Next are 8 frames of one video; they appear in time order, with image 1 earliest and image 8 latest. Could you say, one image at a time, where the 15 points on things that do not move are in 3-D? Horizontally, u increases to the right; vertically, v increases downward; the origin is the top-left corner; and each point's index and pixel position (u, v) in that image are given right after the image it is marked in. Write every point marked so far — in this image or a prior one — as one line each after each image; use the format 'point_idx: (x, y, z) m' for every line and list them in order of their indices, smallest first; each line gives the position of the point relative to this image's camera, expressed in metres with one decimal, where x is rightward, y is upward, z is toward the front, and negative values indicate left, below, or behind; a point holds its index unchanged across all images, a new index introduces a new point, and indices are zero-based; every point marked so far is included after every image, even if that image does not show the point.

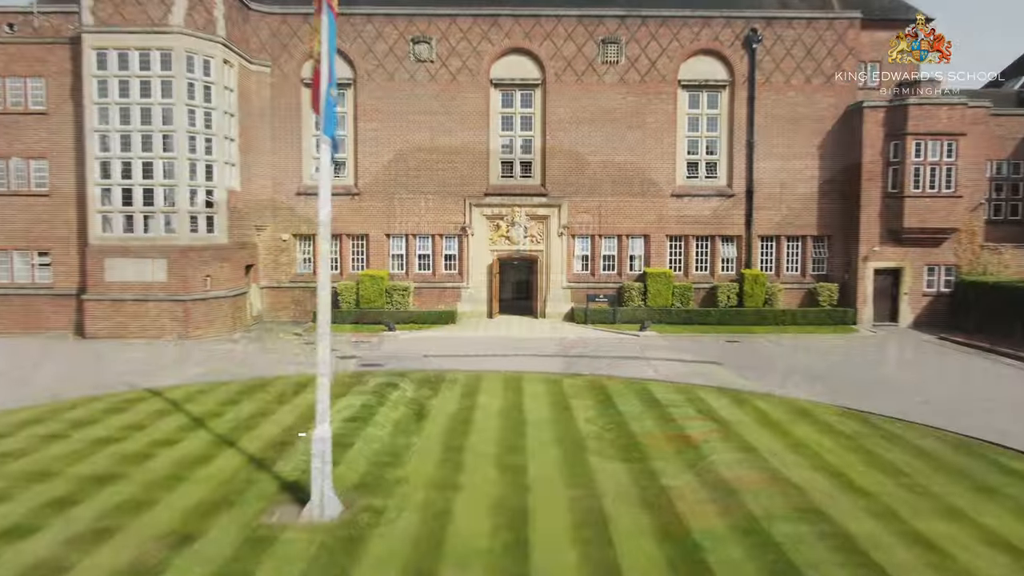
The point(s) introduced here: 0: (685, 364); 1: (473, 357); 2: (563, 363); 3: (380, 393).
0: (+3.5, -1.6, +19.1) m
1: (-0.9, -1.5, +19.6) m
2: (+1.0, -1.5, +19.0) m
3: (-2.0, -1.6, +14.3) m
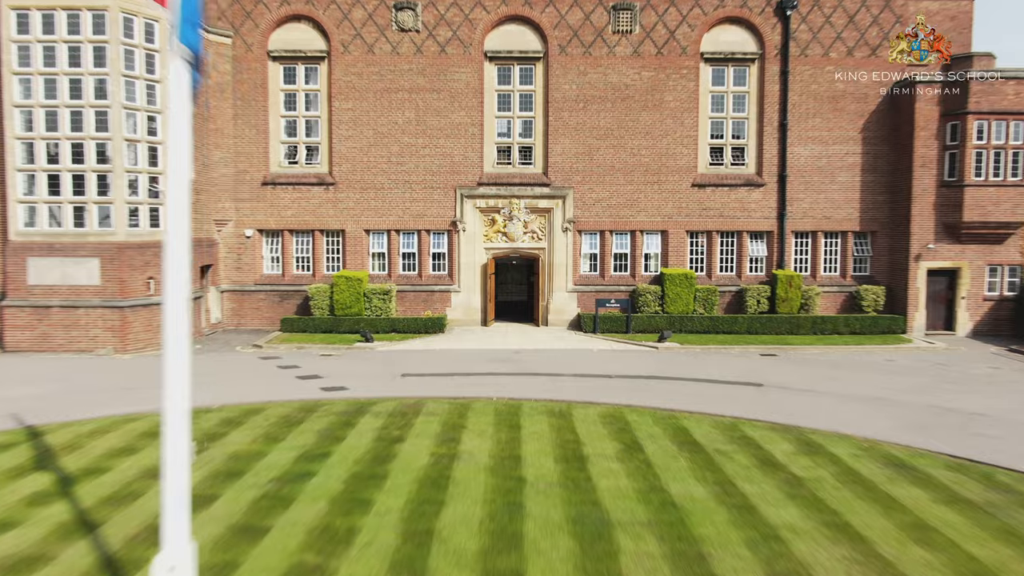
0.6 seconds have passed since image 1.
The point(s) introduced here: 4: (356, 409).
0: (+3.5, -1.7, +15.7) m
1: (-0.9, -1.6, +16.2) m
2: (+1.0, -1.6, +15.5) m
3: (-2.1, -1.7, +10.9) m
4: (-2.1, -1.6, +12.5) m
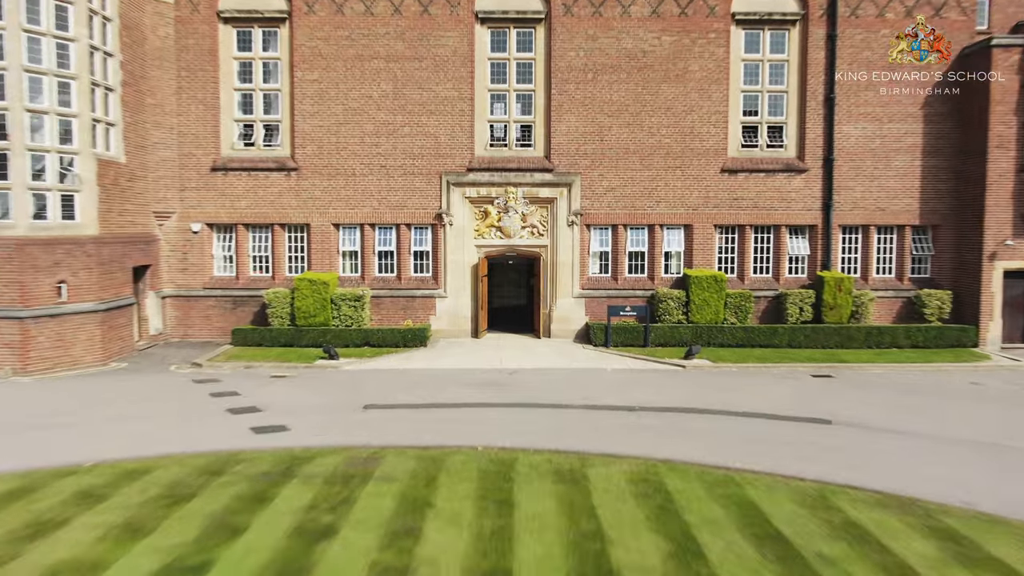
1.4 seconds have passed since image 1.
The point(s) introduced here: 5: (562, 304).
0: (+3.4, -1.8, +12.0) m
1: (-1.0, -1.7, +12.6) m
2: (+0.9, -1.7, +11.9) m
3: (-2.2, -1.8, +7.3) m
4: (-2.2, -1.7, +8.8) m
5: (+1.1, -0.3, +19.7) m
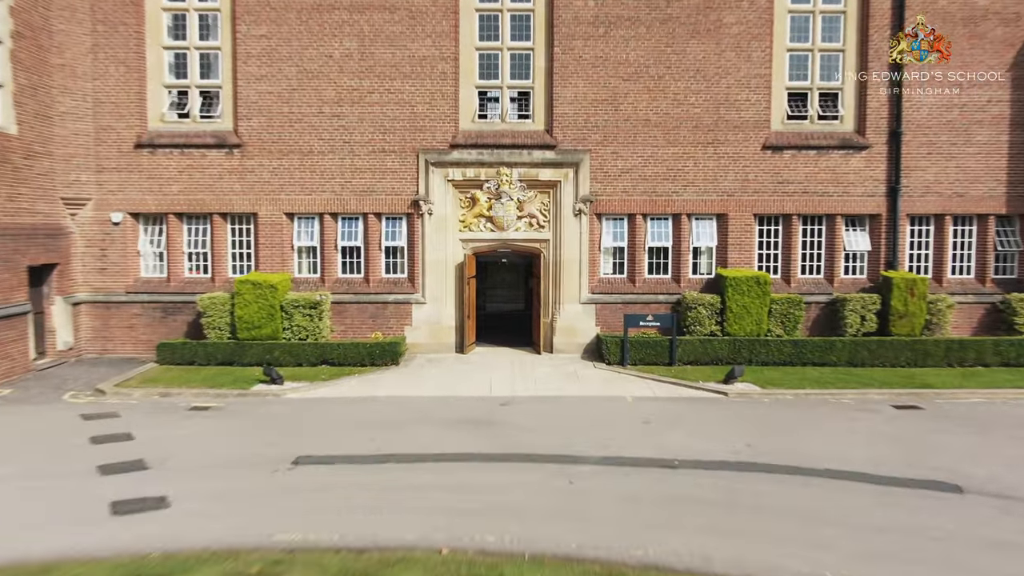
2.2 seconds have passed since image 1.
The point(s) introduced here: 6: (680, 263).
0: (+3.3, -1.8, +8.4) m
1: (-1.1, -1.7, +8.9) m
2: (+0.8, -1.8, +8.2) m
3: (-2.3, -1.9, +3.6) m
4: (-2.3, -1.8, +5.2) m
5: (+1.0, -0.4, +16.1) m
6: (+2.9, +0.4, +16.2) m
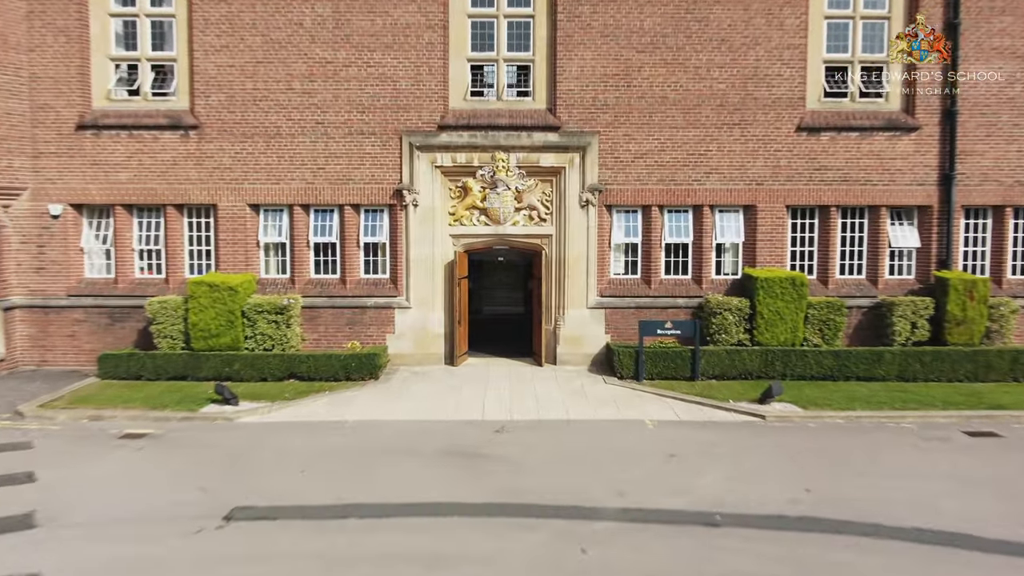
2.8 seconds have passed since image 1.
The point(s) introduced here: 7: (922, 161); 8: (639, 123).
0: (+3.2, -1.9, +6.3) m
1: (-1.2, -1.8, +6.8) m
2: (+0.7, -1.8, +6.2) m
3: (-2.4, -1.9, +1.6) m
4: (-2.4, -1.8, +3.1) m
5: (+0.9, -0.4, +14.0) m
6: (+2.9, +0.4, +14.1) m
7: (+6.2, +1.9, +13.9) m
8: (+1.9, +2.5, +13.9) m
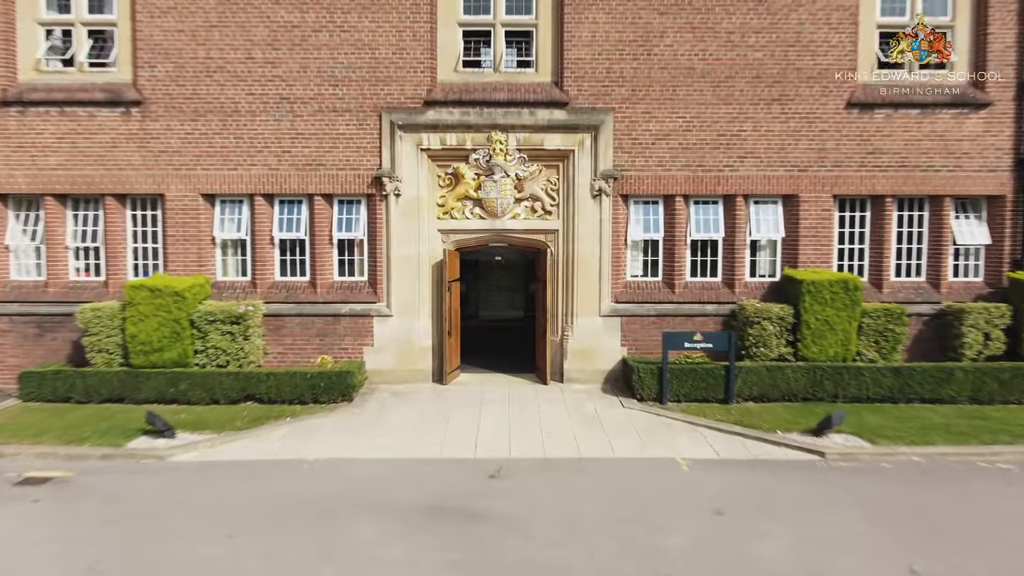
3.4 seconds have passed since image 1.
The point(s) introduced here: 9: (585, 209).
0: (+3.2, -1.9, +4.2) m
1: (-1.2, -1.8, +4.7) m
2: (+0.7, -1.9, +4.1) m
3: (-2.4, -2.0, -0.5) m
4: (-2.4, -1.9, +1.0) m
5: (+0.9, -0.5, +11.9) m
6: (+2.9, +0.3, +12.0) m
7: (+6.2, +1.8, +11.8) m
8: (+1.9, +2.4, +11.8) m
9: (+0.9, +1.0, +11.9) m
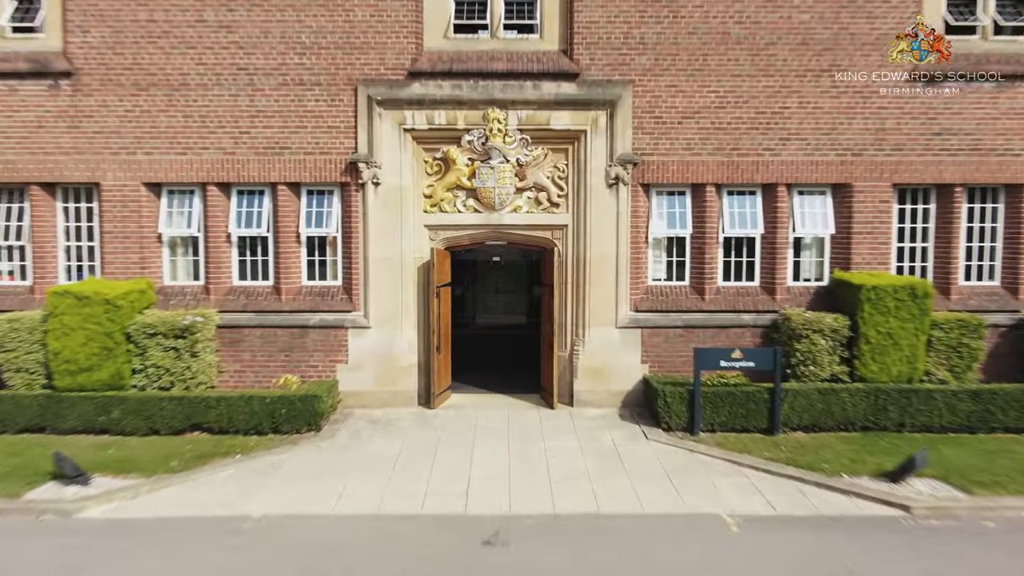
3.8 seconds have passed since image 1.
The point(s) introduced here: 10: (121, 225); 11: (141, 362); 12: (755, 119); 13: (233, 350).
0: (+3.2, -2.0, +2.4) m
1: (-1.2, -1.9, +2.9) m
2: (+0.7, -2.0, +2.2) m
3: (-2.4, -2.1, -2.4) m
4: (-2.4, -2.0, -0.8) m
5: (+0.9, -0.6, +10.1) m
6: (+2.9, +0.3, +10.2) m
7: (+6.2, +1.8, +10.0) m
8: (+1.9, +2.4, +9.9) m
9: (+1.0, +0.9, +10.0) m
10: (-4.2, +0.7, +10.1) m
11: (-3.8, -0.7, +9.3) m
12: (+2.6, +1.8, +10.0) m
13: (-3.0, -0.7, +10.0) m
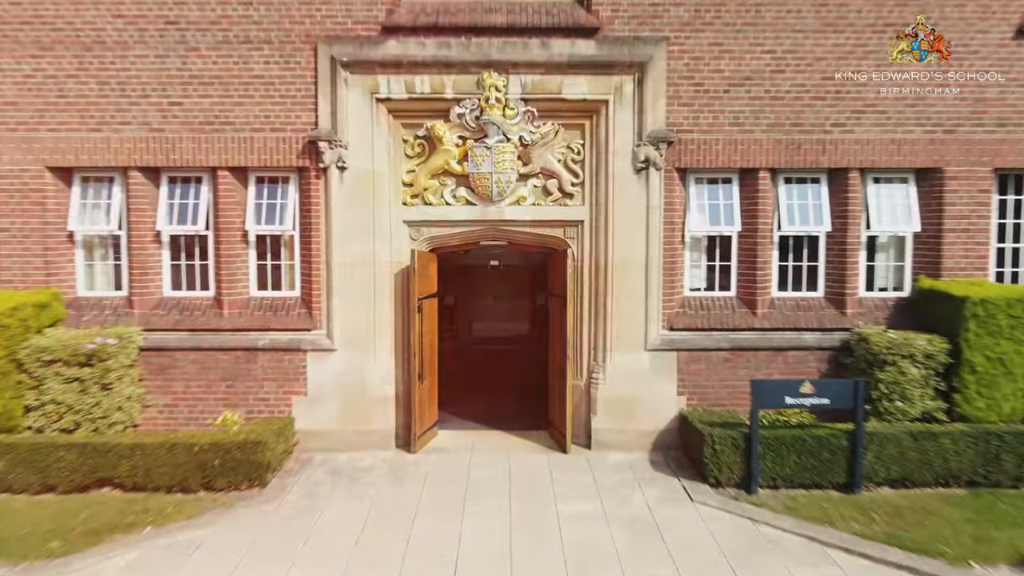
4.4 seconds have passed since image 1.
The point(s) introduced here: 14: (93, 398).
0: (+3.3, -2.1, +0.3) m
1: (-1.2, -2.0, +0.8) m
2: (+0.7, -2.1, +0.1) m
3: (-2.3, -2.2, -4.5) m
4: (-2.3, -2.1, -2.9) m
5: (+0.9, -0.7, +8.0) m
6: (+2.9, +0.2, +8.1) m
7: (+6.2, +1.7, +7.9) m
8: (+1.9, +2.3, +7.8) m
9: (+1.0, +0.8, +7.9) m
10: (-4.2, +0.6, +8.0) m
11: (-3.7, -0.9, +7.3) m
12: (+2.6, +1.7, +7.9) m
13: (-3.0, -0.8, +7.9) m
14: (-3.3, -0.8, +7.3) m
